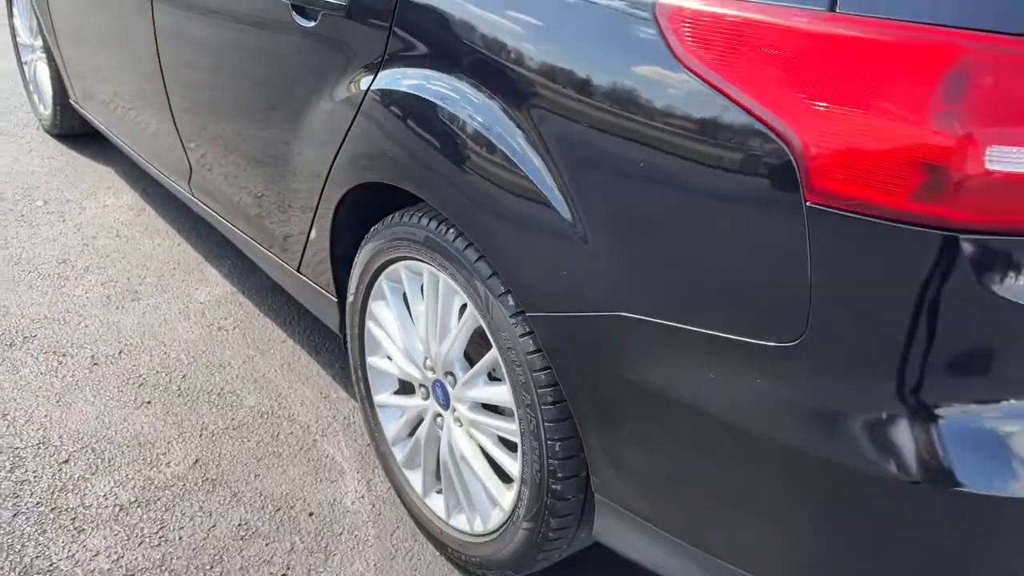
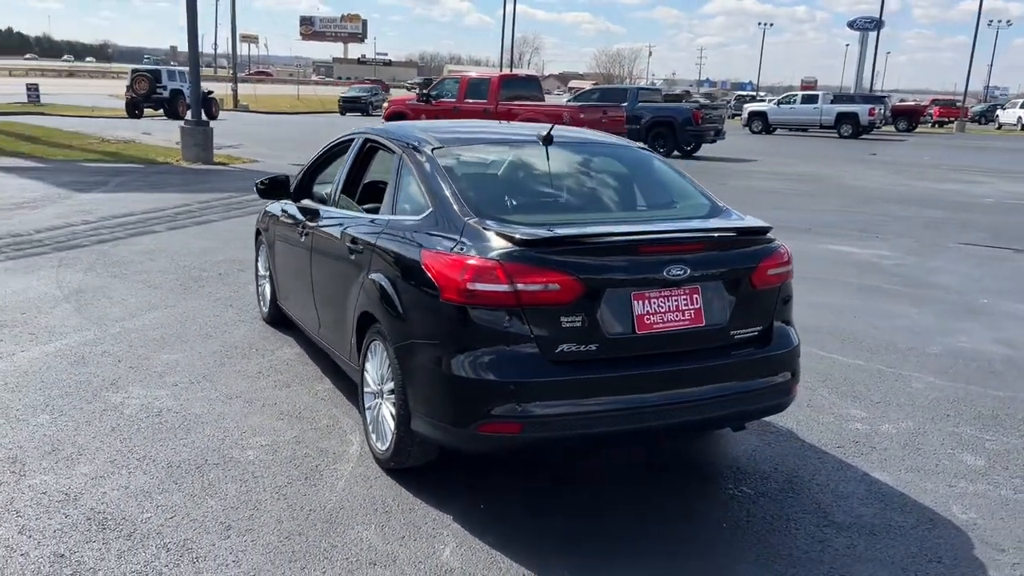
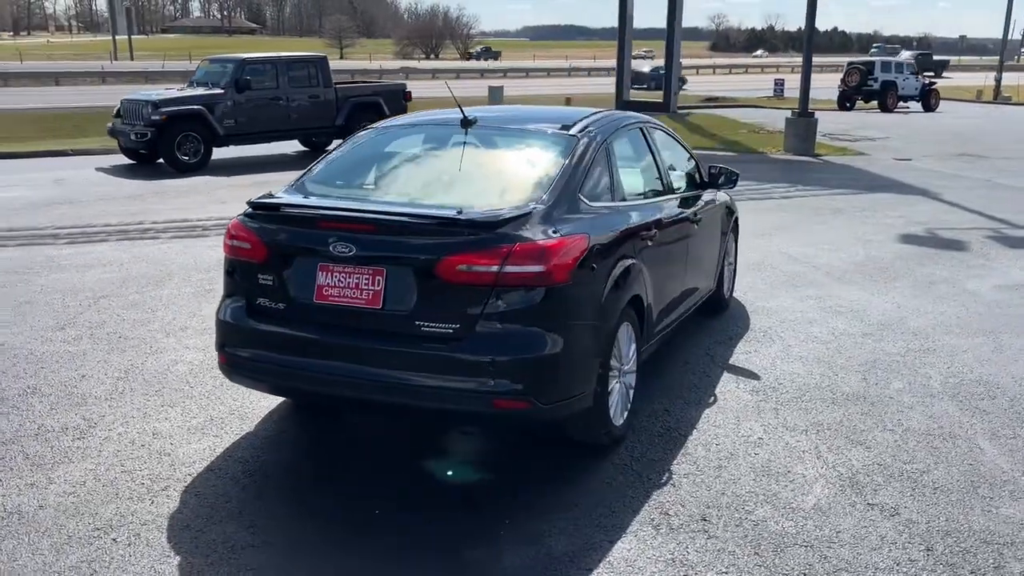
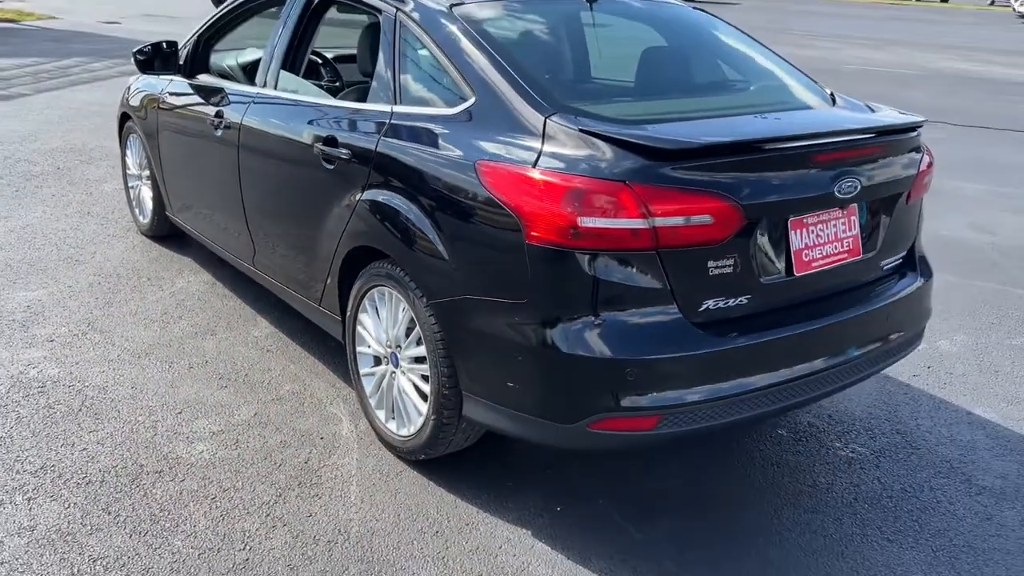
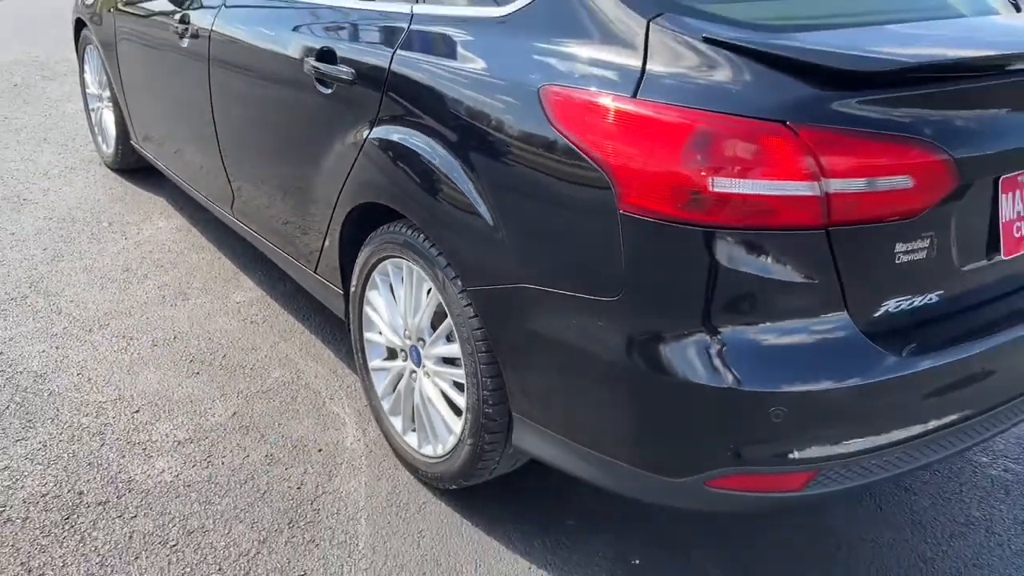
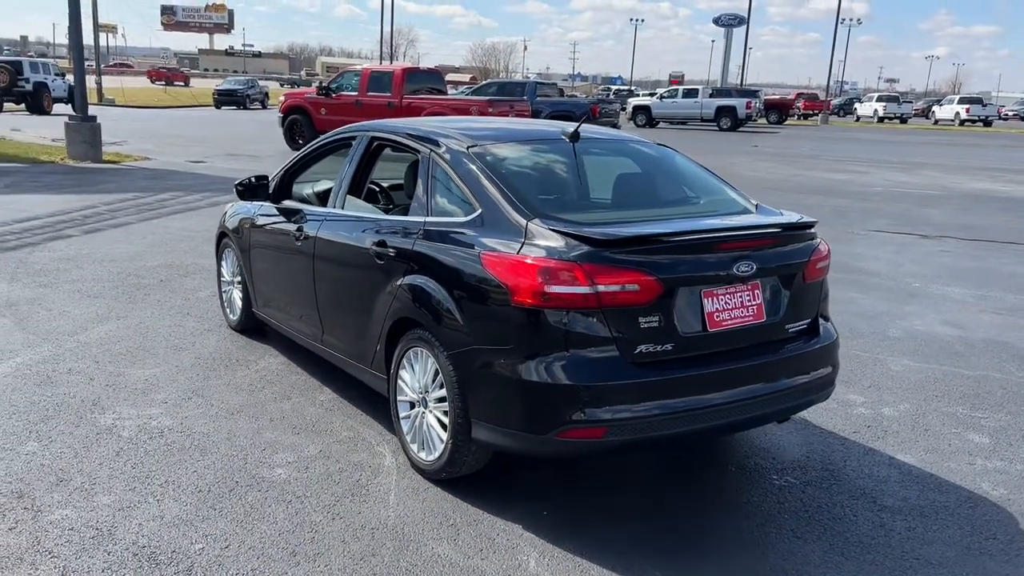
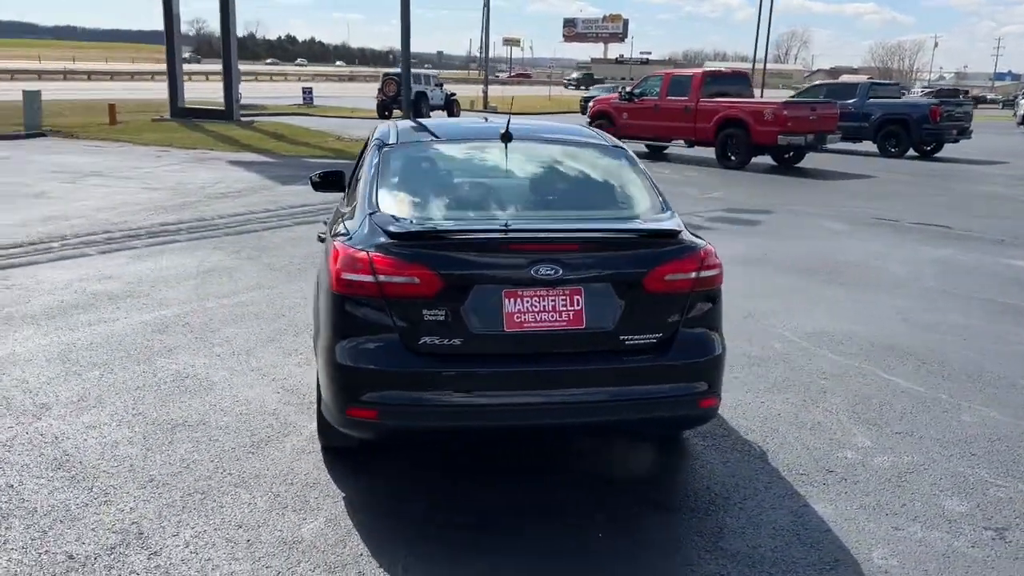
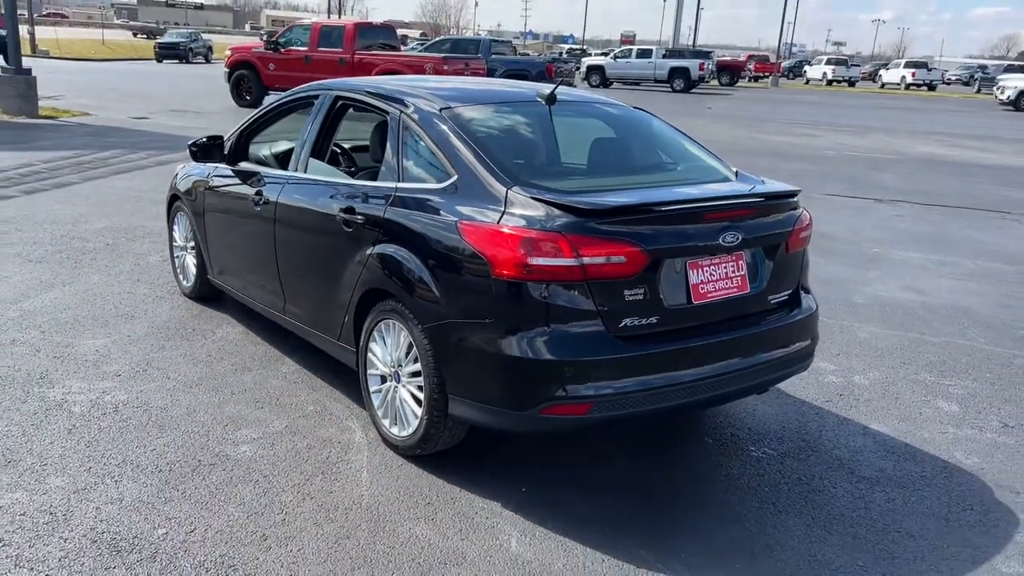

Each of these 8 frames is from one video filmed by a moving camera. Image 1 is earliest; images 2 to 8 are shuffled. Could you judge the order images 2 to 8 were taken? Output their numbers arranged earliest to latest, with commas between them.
5, 4, 8, 6, 2, 7, 3
